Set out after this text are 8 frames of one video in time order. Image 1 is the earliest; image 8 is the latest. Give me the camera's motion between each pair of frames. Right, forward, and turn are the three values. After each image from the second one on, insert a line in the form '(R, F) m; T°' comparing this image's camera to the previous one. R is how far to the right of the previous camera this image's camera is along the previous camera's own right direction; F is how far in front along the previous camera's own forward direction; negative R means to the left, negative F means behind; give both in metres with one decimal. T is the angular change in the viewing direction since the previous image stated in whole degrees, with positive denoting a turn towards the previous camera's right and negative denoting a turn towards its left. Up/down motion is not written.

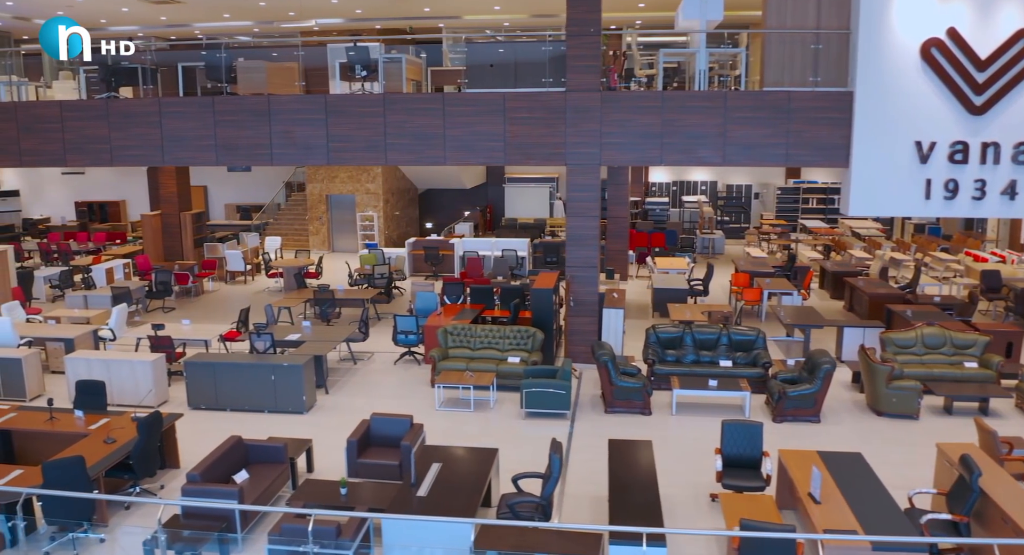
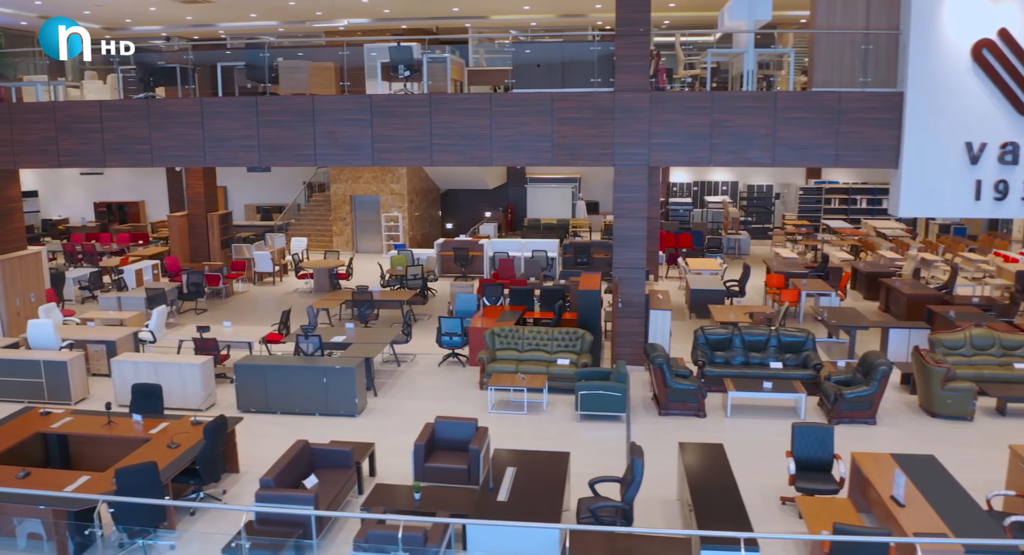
(-0.9, +0.1) m; 0°
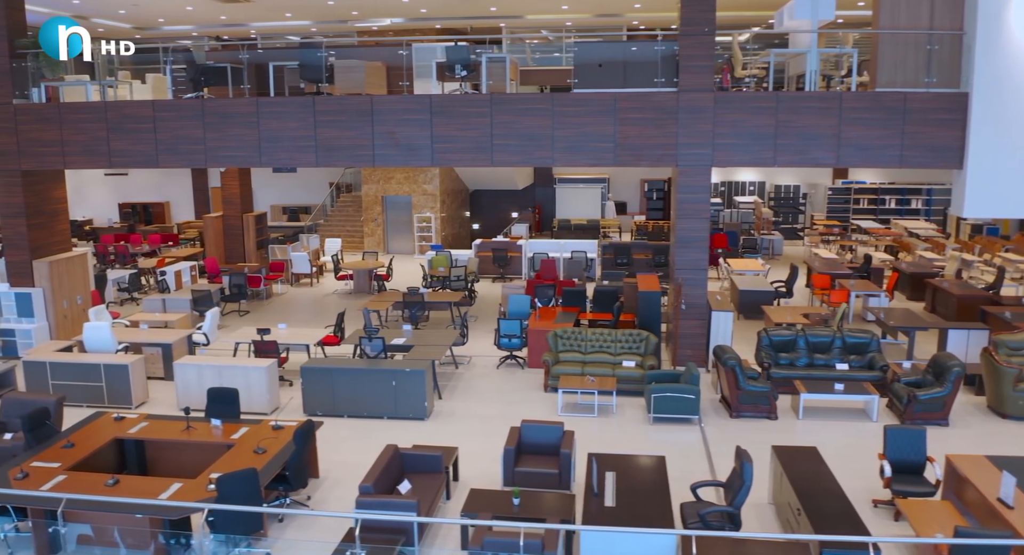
(-1.2, +0.1) m; +1°
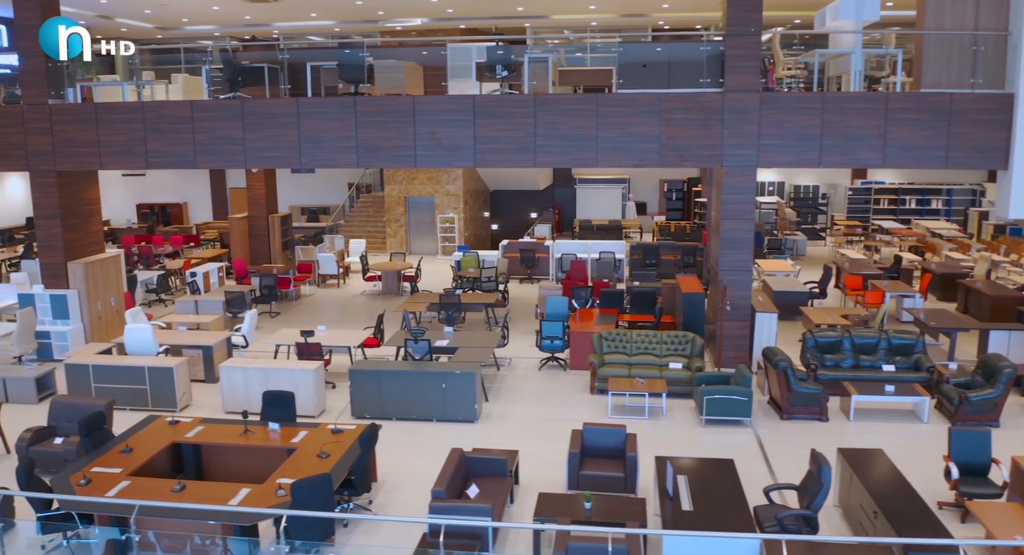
(-0.9, +0.1) m; 0°
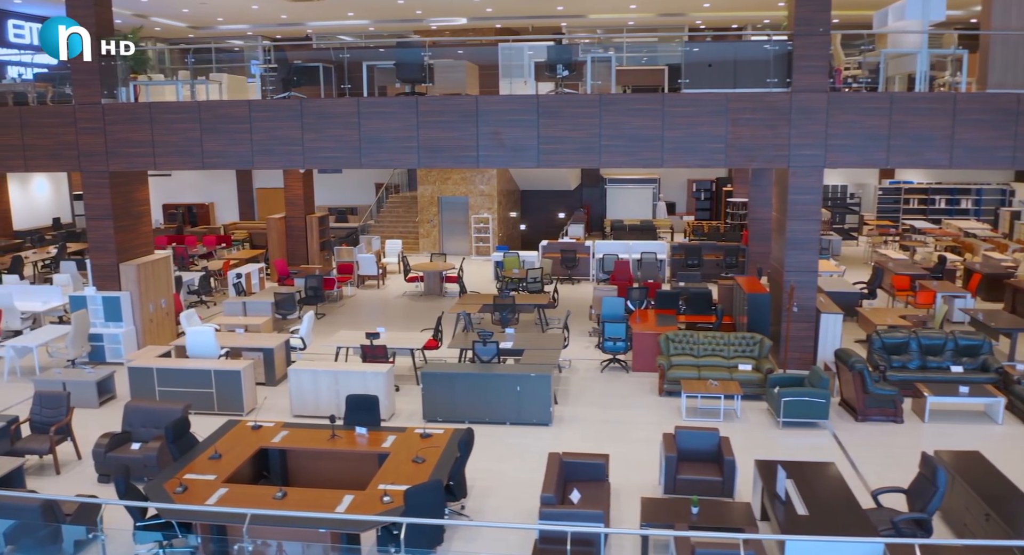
(-1.3, +0.1) m; +1°
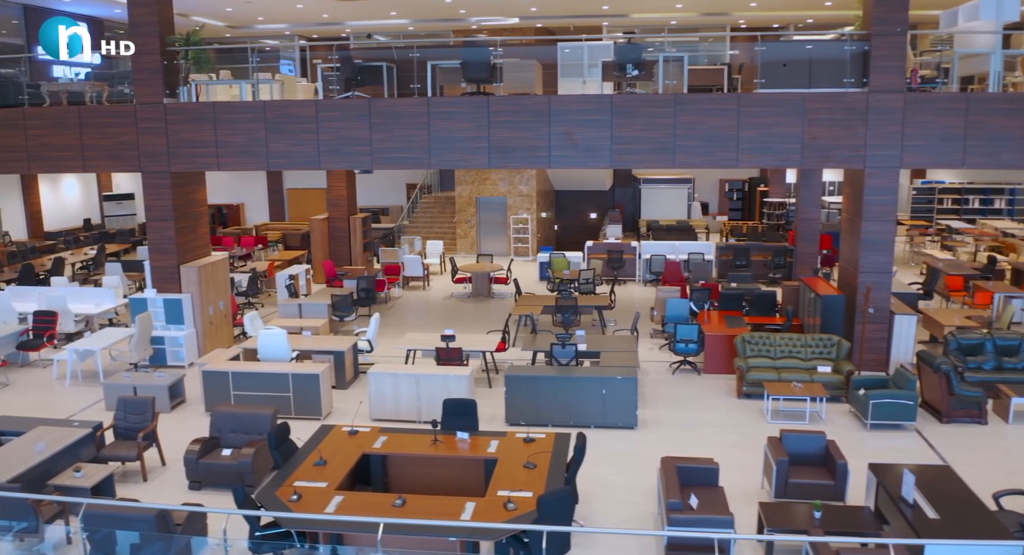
(-1.4, +0.1) m; +1°
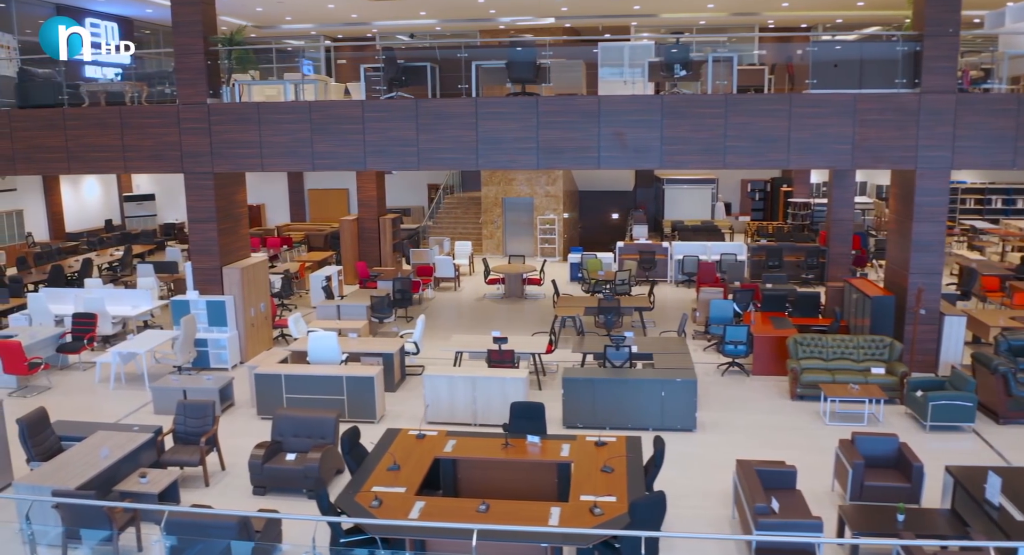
(-1.0, +0.1) m; 0°
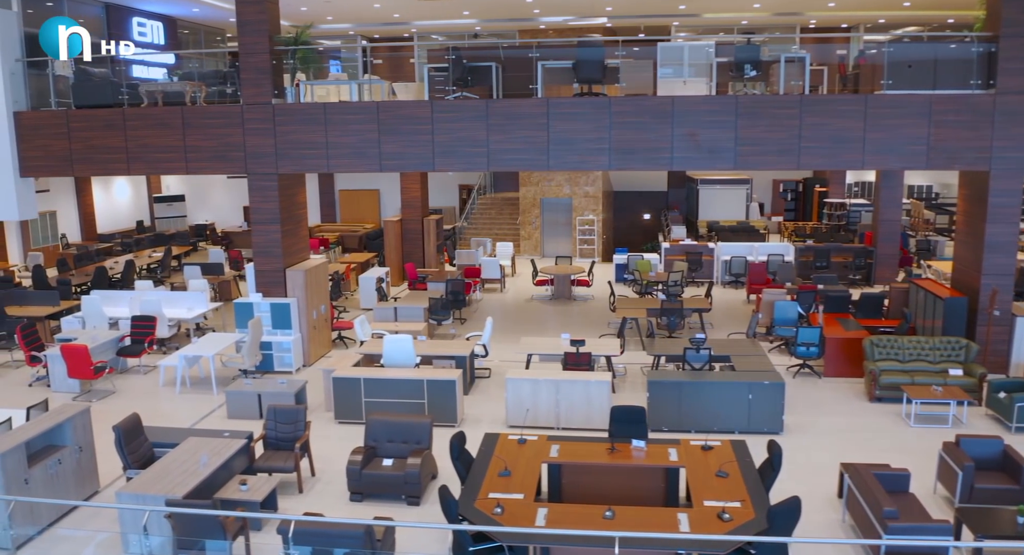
(-1.4, +0.1) m; +1°
